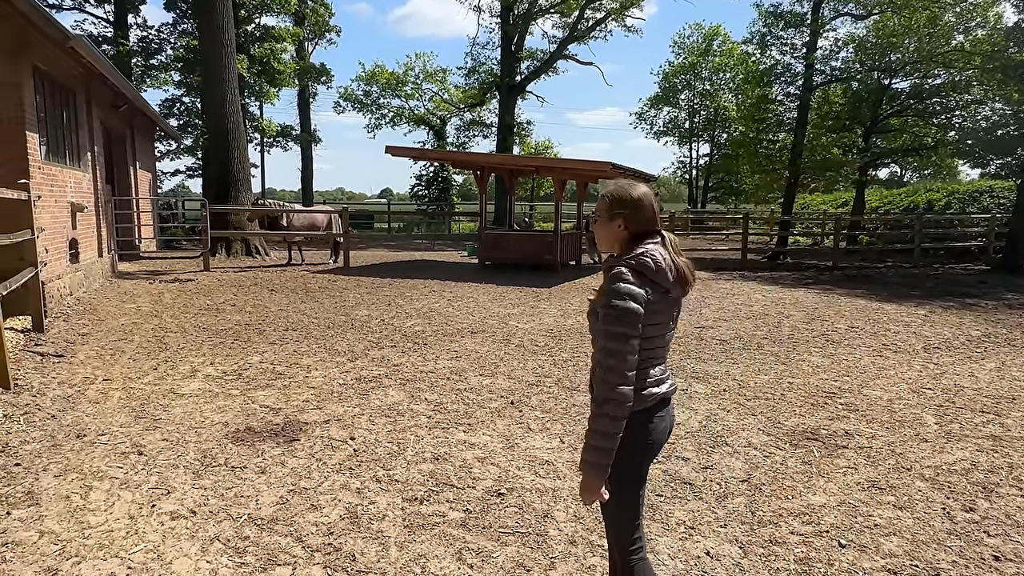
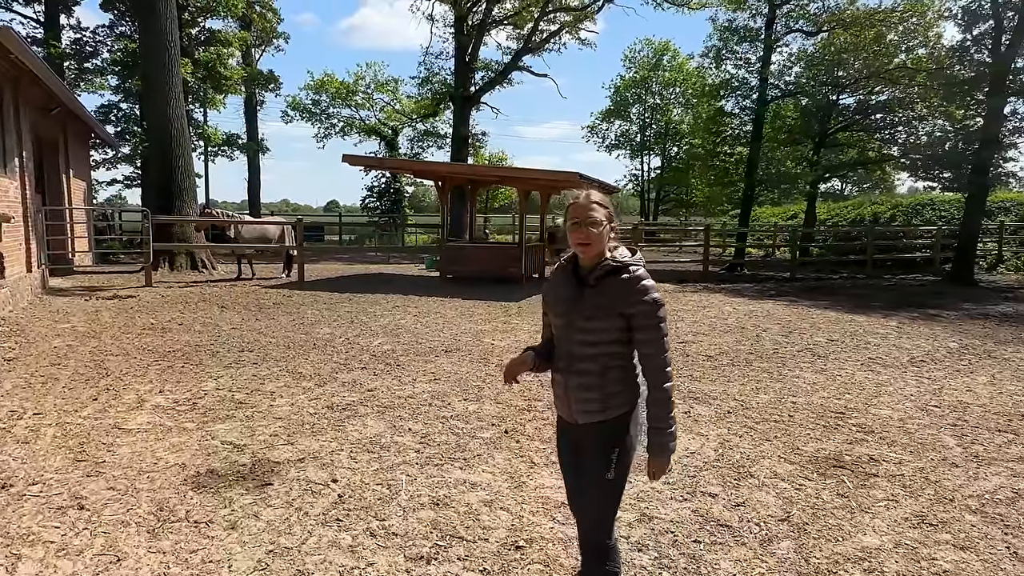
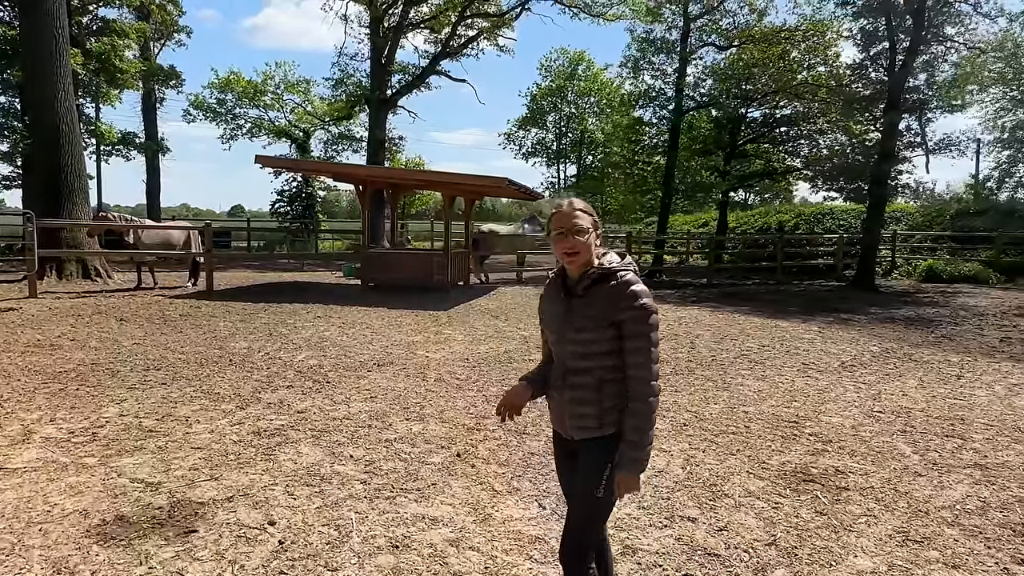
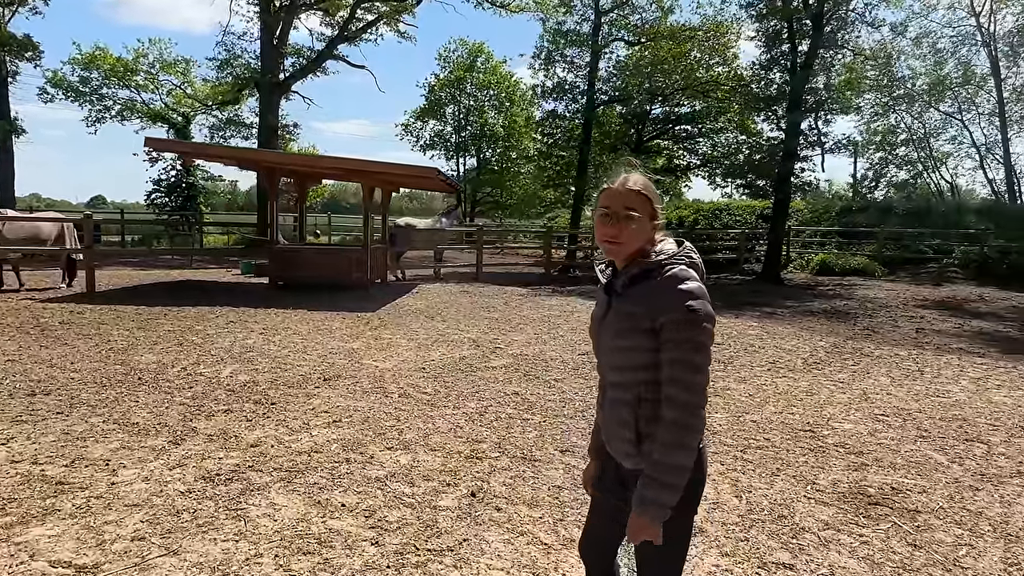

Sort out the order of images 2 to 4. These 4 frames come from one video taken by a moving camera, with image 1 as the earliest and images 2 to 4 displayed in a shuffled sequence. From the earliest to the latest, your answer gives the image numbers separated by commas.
2, 3, 4
